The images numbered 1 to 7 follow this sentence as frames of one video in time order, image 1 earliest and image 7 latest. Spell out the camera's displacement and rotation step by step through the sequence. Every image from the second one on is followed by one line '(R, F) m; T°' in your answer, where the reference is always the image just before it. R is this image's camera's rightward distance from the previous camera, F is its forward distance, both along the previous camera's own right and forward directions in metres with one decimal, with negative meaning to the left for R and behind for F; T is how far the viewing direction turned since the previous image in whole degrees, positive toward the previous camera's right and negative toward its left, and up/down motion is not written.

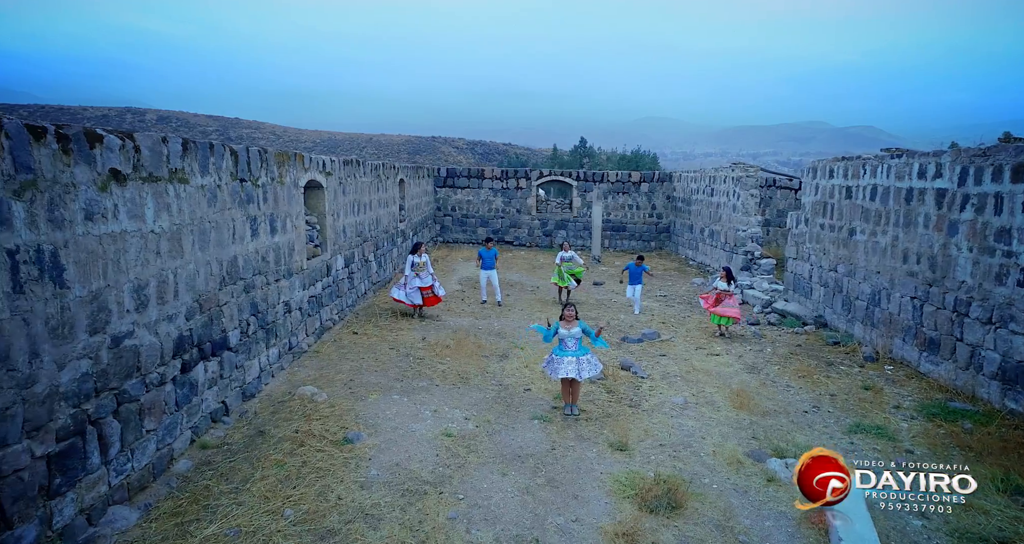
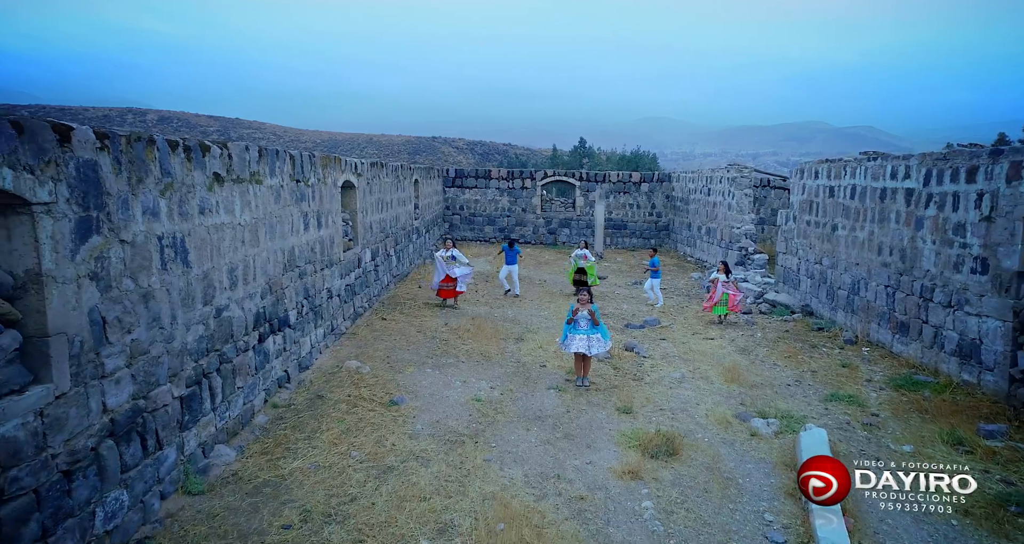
(-0.2, -0.8) m; 0°
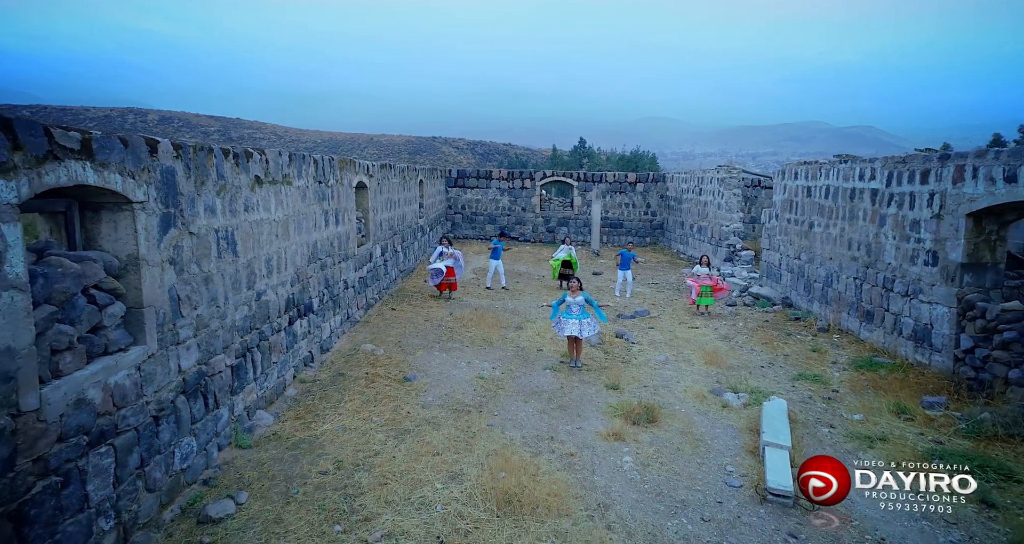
(0.0, -0.7) m; 0°
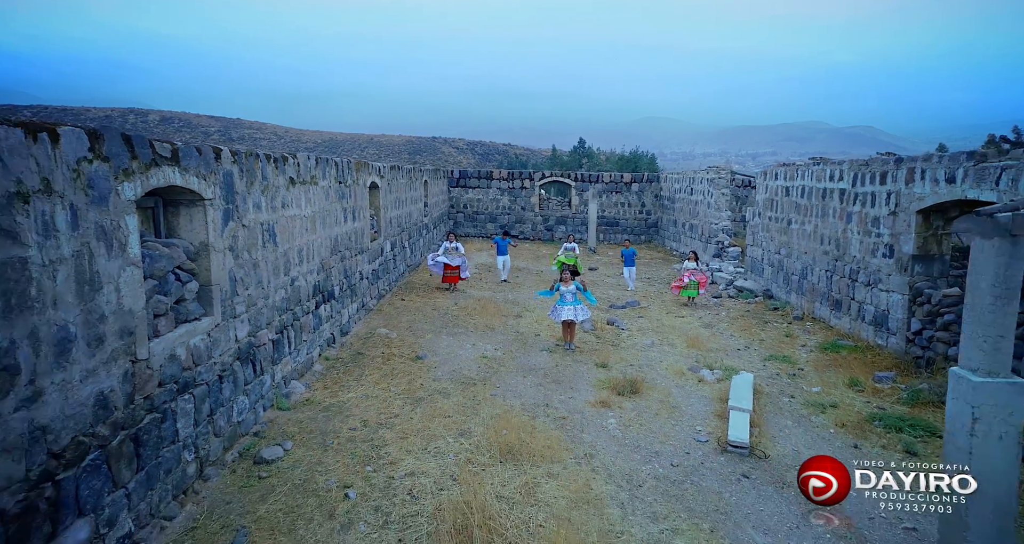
(0.0, -0.8) m; 0°
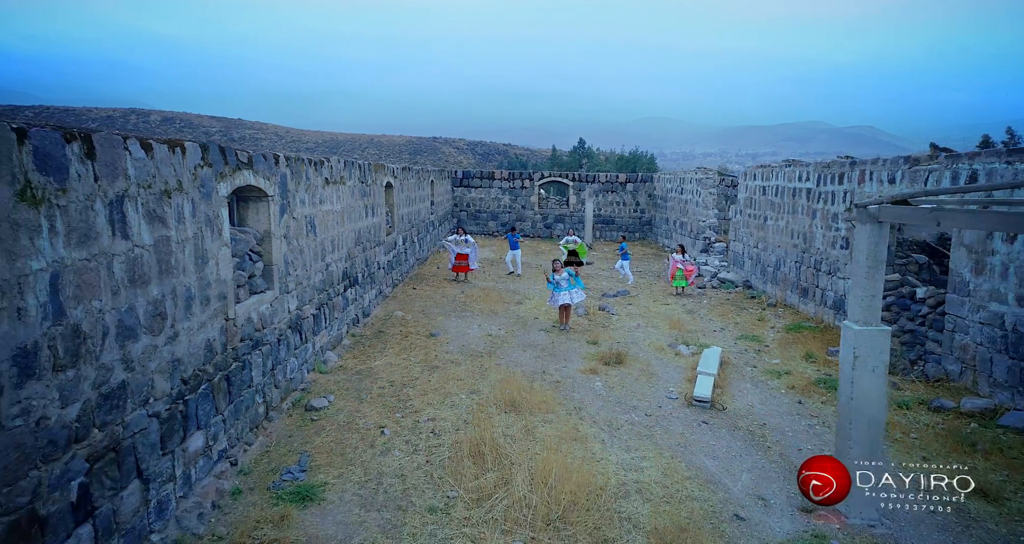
(0.0, -1.1) m; 0°
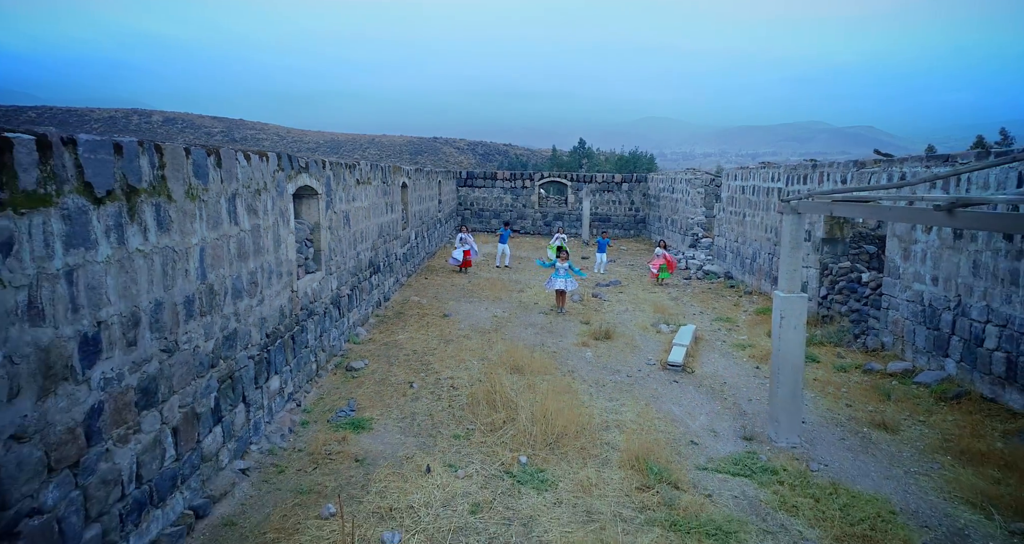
(0.0, -1.2) m; 0°
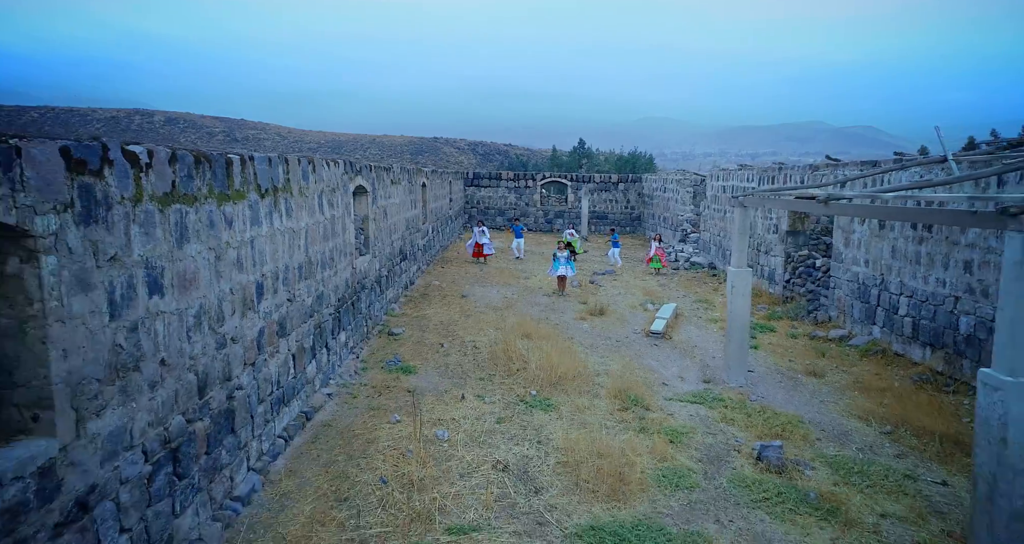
(-0.1, -1.6) m; 0°
